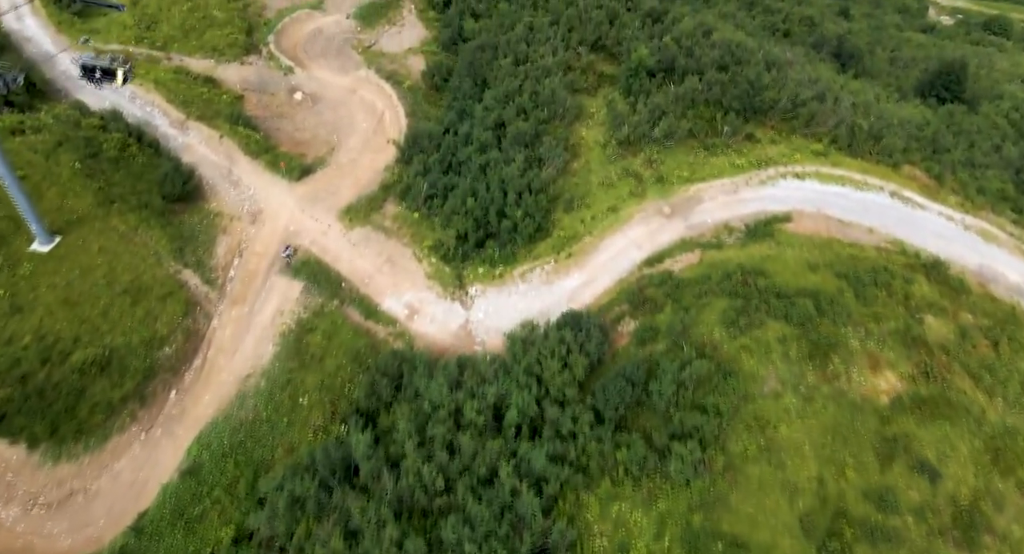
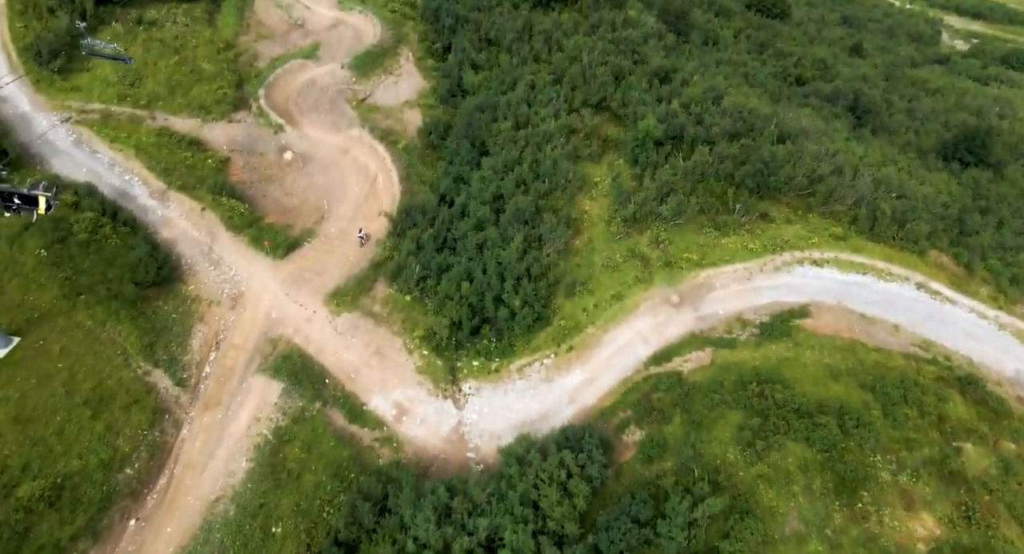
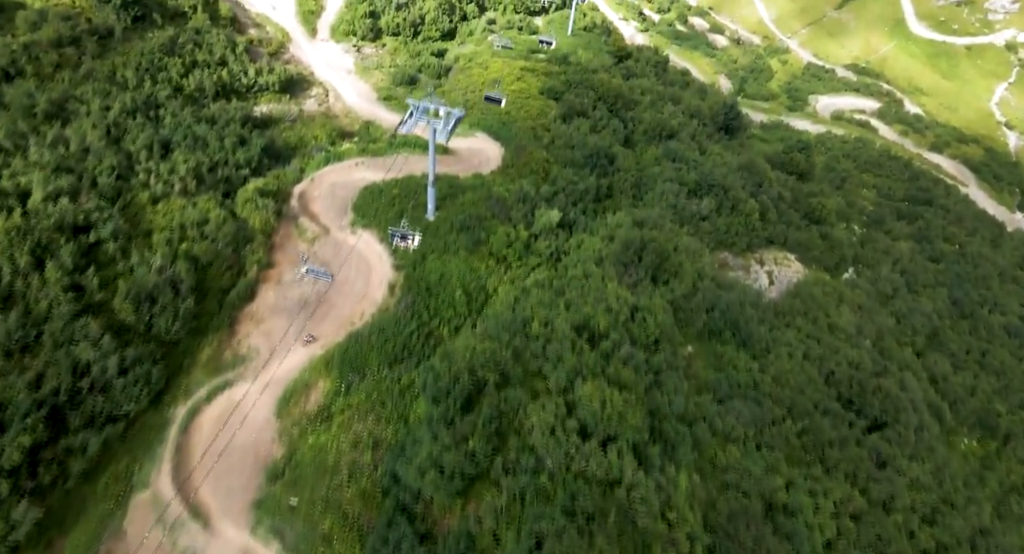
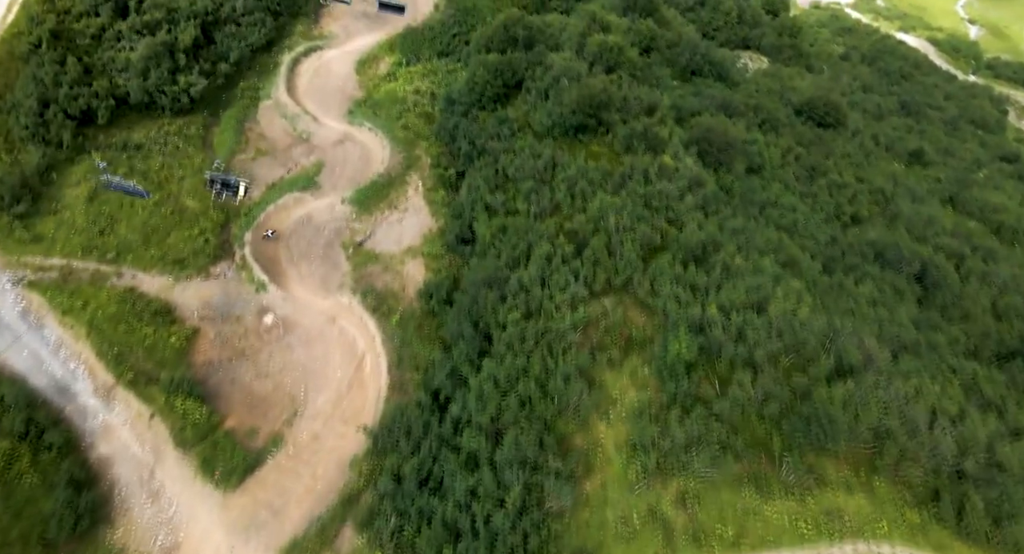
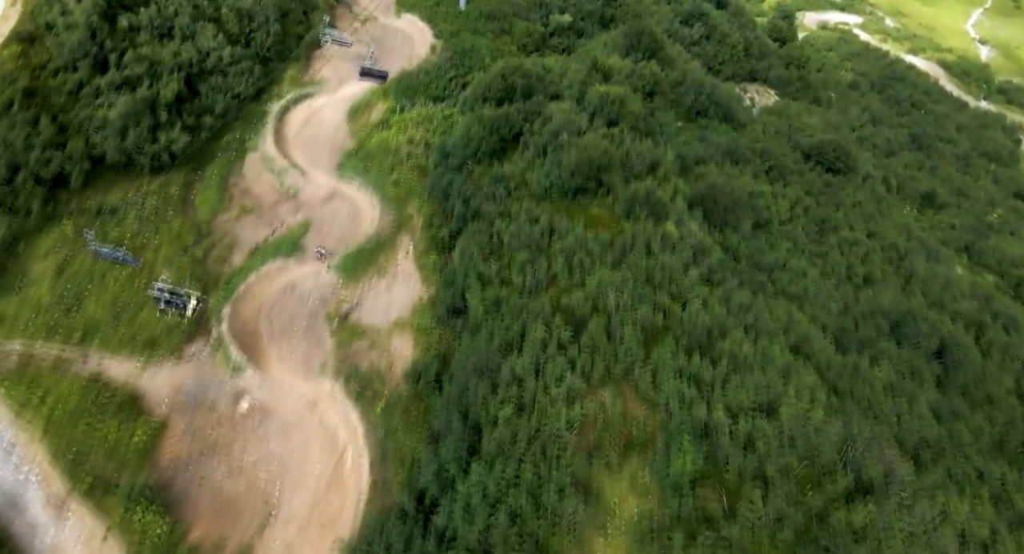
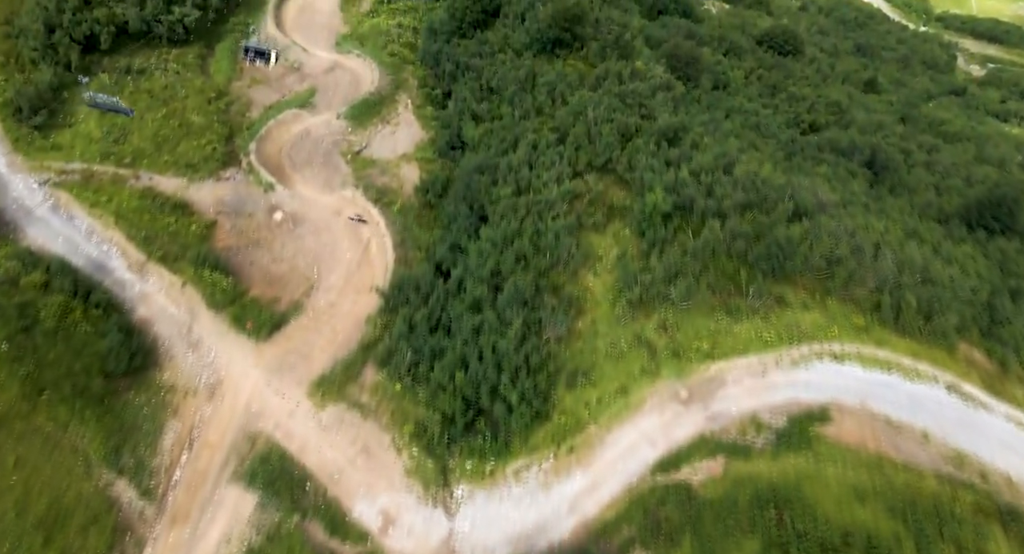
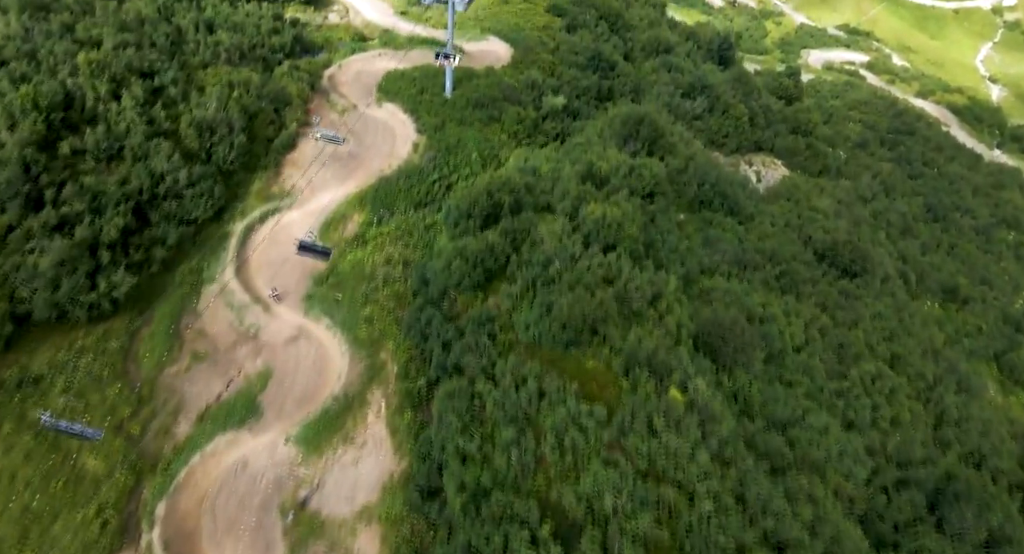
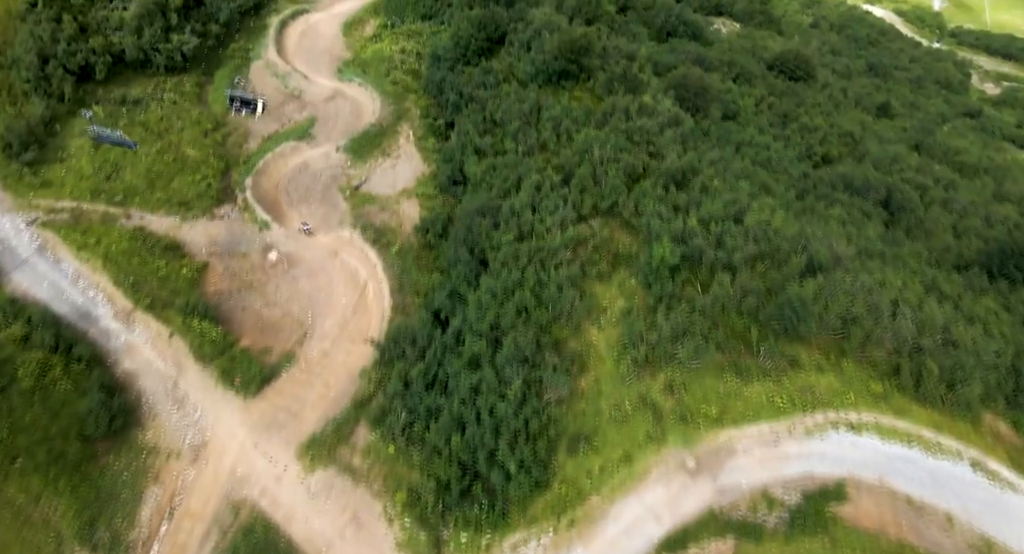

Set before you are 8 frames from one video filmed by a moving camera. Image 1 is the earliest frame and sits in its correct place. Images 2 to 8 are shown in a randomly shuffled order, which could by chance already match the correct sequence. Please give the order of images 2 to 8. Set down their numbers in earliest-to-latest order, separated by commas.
2, 6, 8, 4, 5, 7, 3
